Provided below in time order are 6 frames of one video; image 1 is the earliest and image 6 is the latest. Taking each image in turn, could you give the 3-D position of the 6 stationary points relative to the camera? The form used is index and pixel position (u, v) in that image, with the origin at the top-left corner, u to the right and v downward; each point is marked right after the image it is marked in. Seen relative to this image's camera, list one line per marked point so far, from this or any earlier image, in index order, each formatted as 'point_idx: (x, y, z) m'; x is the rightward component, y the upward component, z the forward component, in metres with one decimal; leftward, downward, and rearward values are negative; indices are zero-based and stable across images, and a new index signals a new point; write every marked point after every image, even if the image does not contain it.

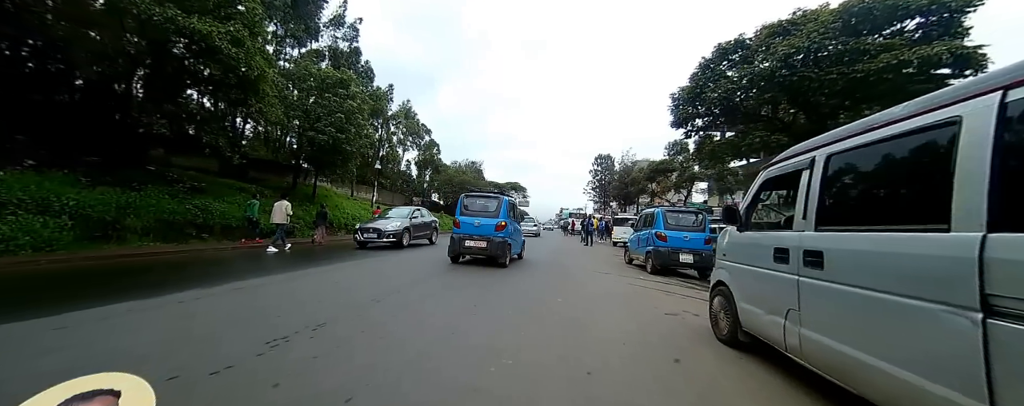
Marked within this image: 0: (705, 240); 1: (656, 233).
0: (+5.2, -1.0, +7.5) m
1: (+4.1, -0.9, +7.8) m
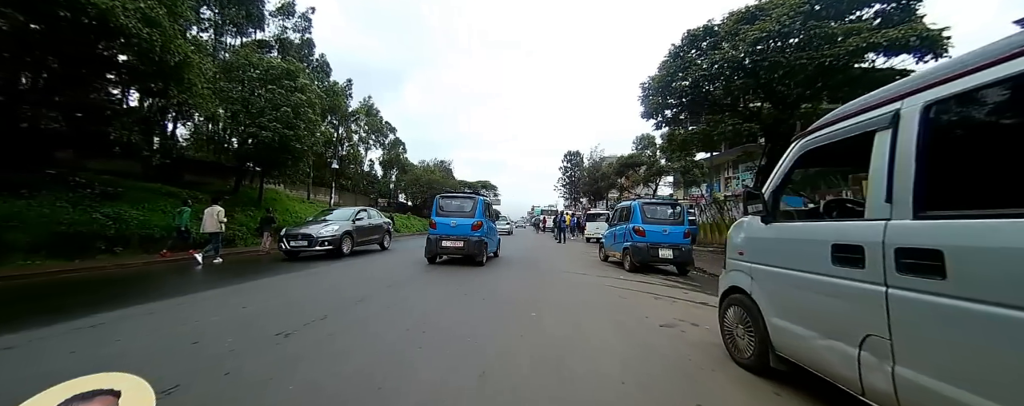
0: (+4.4, -0.8, +7.1) m
1: (+3.2, -0.7, +7.3) m
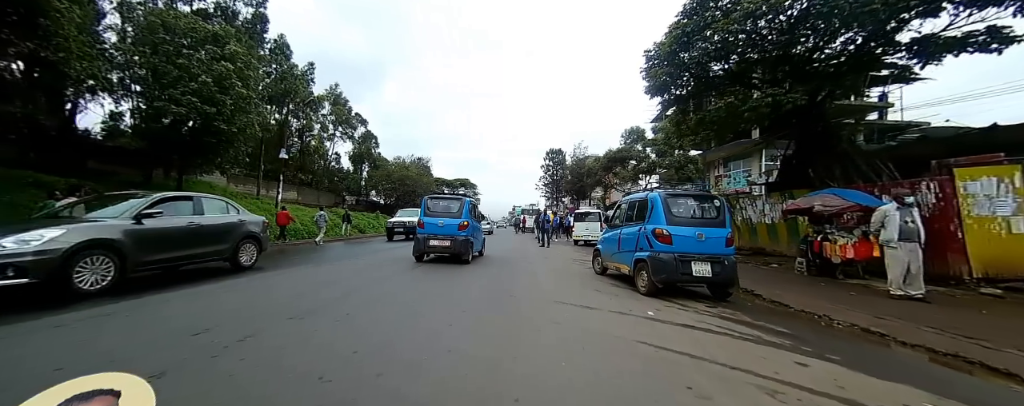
0: (+3.8, -0.7, +4.8) m
1: (+2.5, -0.5, +5.0) m
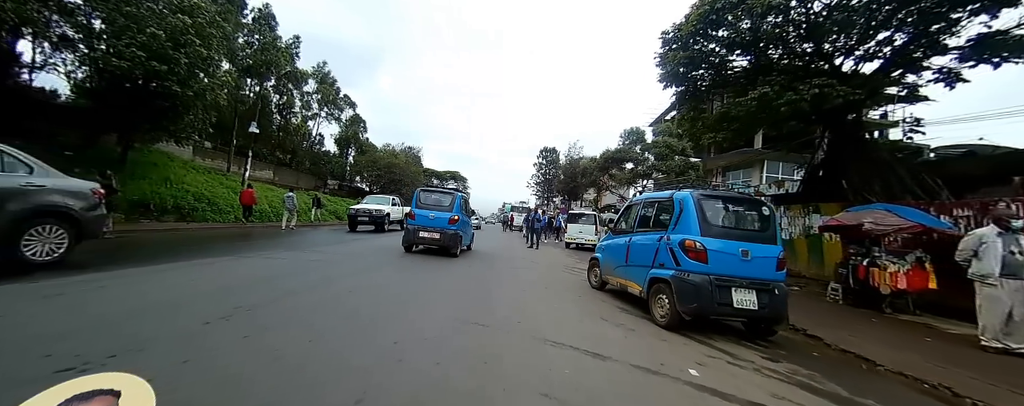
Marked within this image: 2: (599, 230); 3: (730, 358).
0: (+3.5, -0.8, +3.6) m
1: (+2.3, -0.5, +3.7) m
2: (+6.4, -1.9, +19.7) m
3: (+2.2, -1.6, +2.7) m
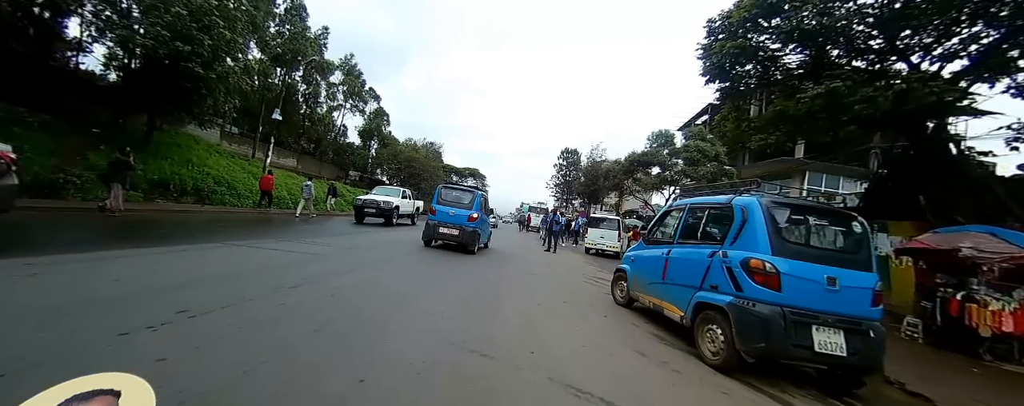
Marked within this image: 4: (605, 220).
0: (+3.6, -0.9, +2.8) m
1: (+2.4, -0.6, +2.9) m
2: (+7.4, -2.2, +18.7) m
3: (+2.3, -1.7, +1.9) m
4: (+6.2, -1.1, +18.8) m
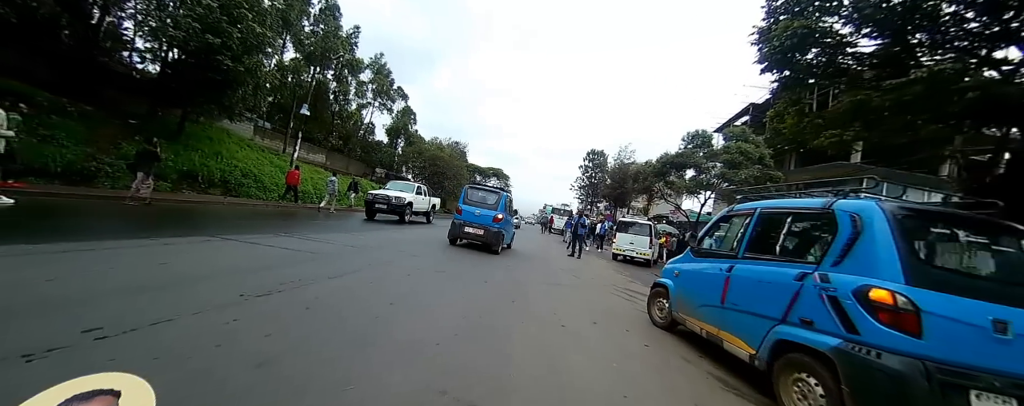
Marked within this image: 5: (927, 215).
0: (+3.8, -1.0, +1.9) m
1: (+2.6, -0.7, +2.1) m
2: (+8.6, -2.5, +17.5) m
3: (+2.4, -1.7, +1.1) m
4: (+7.4, -1.4, +17.6) m
5: (+3.4, -0.1, +2.2) m
